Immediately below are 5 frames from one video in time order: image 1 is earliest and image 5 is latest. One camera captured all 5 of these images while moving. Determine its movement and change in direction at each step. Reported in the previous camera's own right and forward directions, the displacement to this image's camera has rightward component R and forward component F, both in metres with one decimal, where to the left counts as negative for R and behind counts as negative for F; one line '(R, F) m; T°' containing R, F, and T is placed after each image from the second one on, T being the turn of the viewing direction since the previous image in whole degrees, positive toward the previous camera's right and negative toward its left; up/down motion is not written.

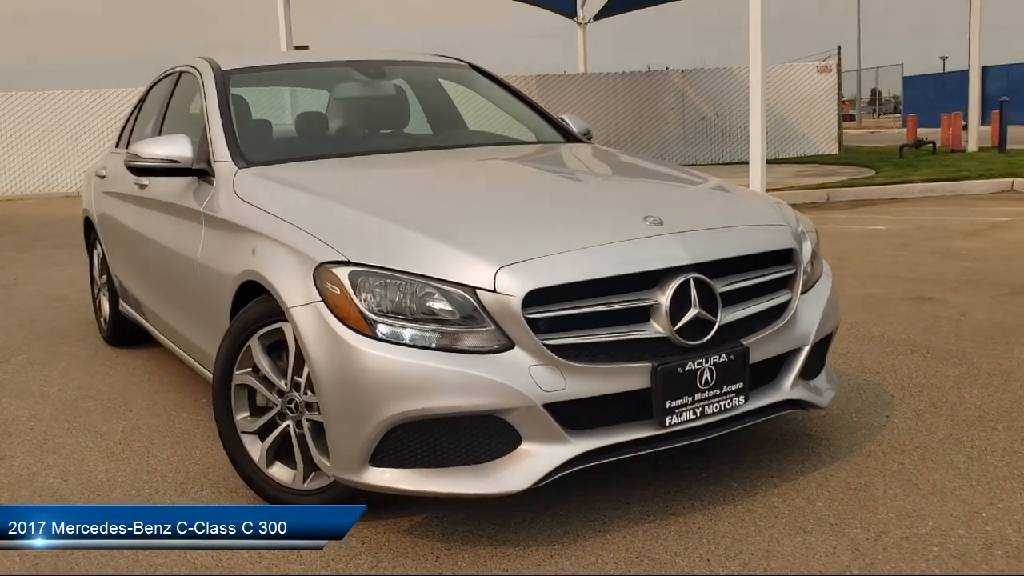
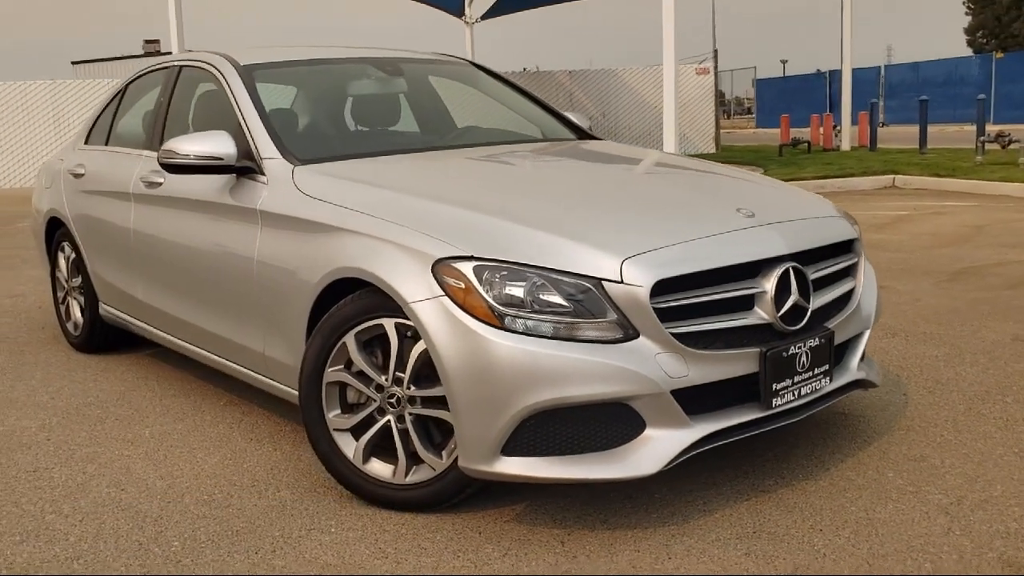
(-0.8, 0.0) m; +8°
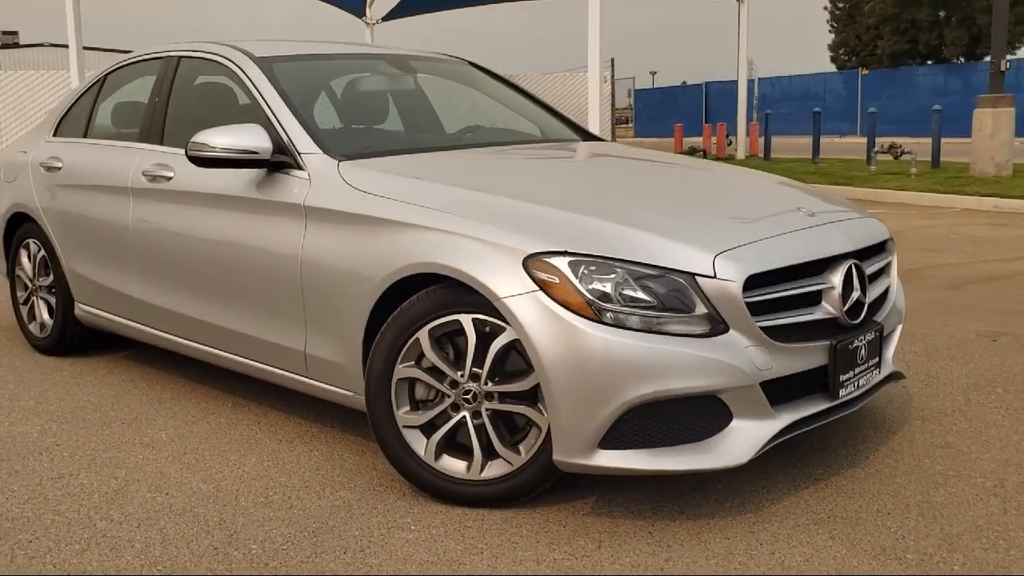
(-0.7, 0.0) m; +7°
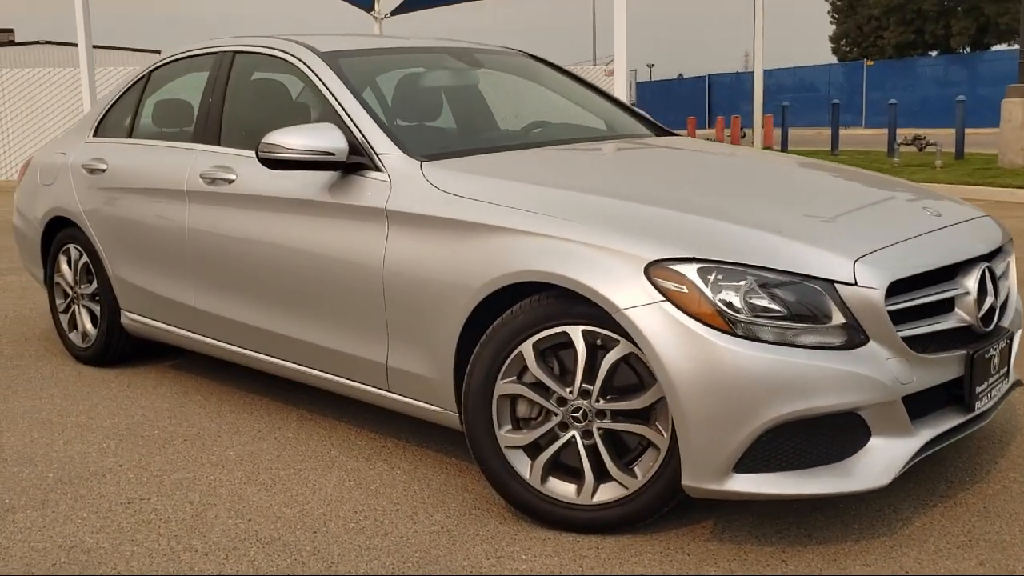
(-0.3, +0.2) m; 0°
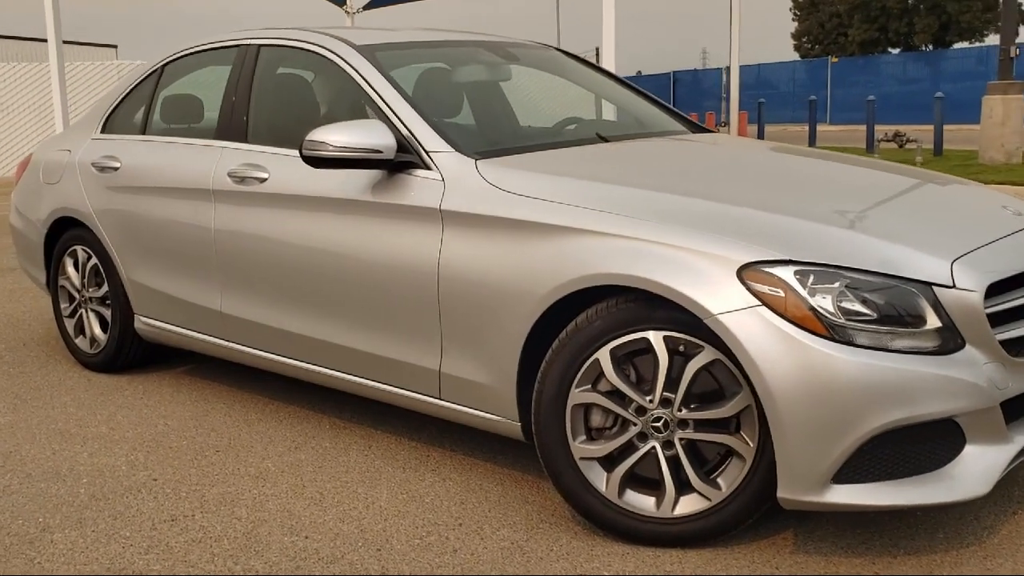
(-0.3, +0.1) m; +2°
